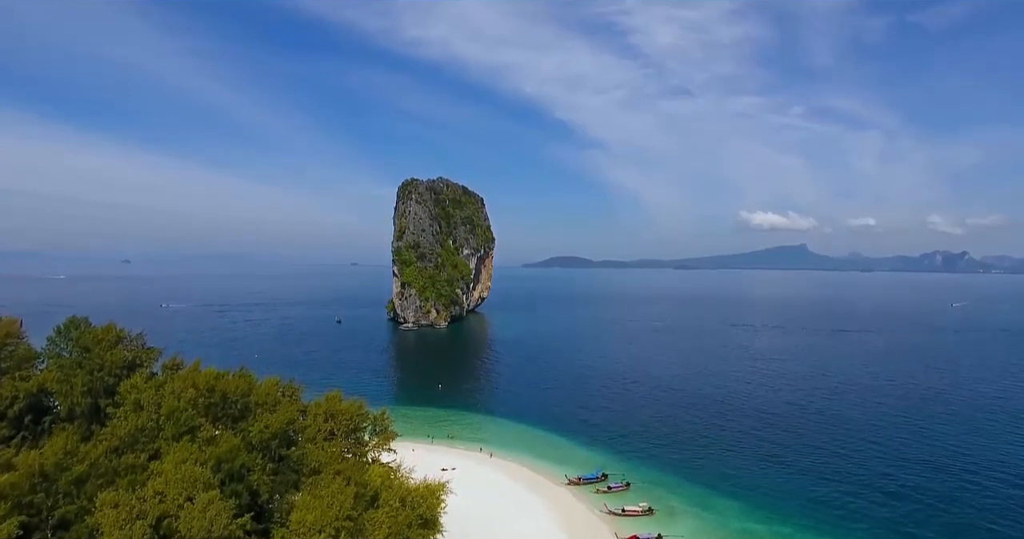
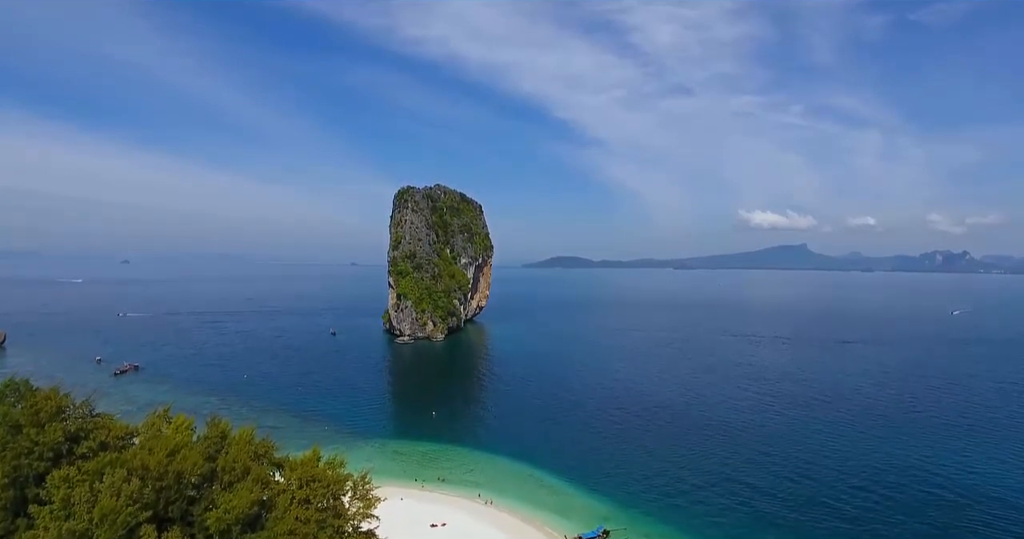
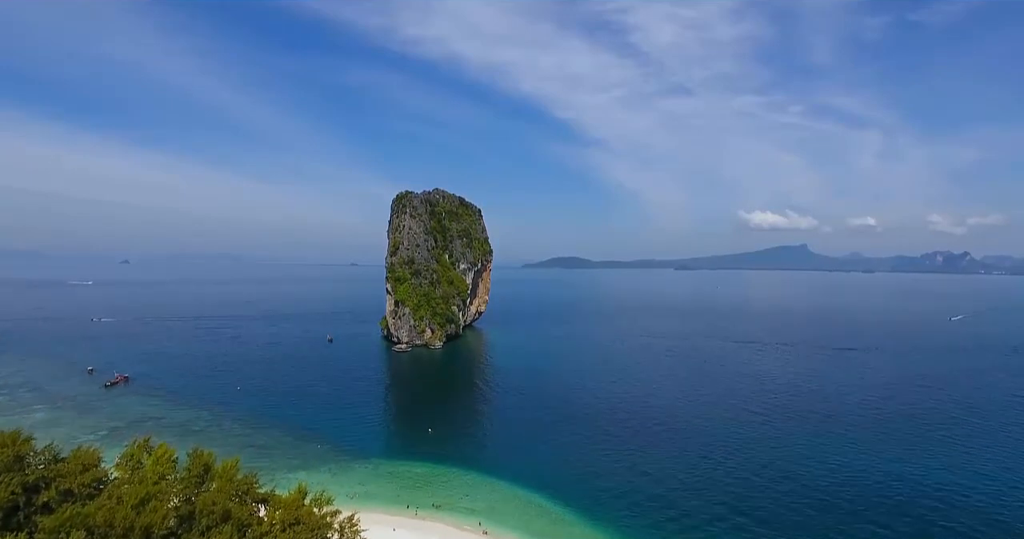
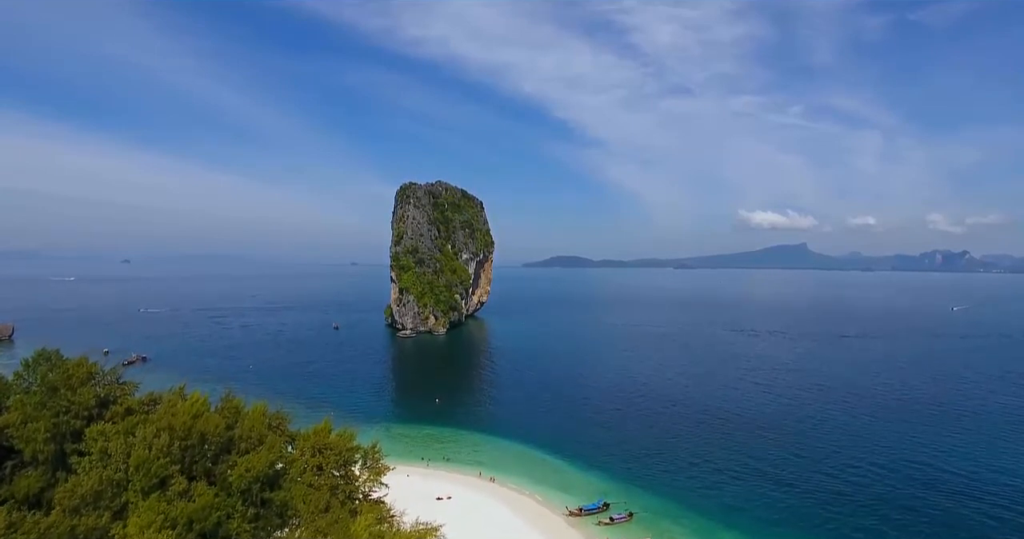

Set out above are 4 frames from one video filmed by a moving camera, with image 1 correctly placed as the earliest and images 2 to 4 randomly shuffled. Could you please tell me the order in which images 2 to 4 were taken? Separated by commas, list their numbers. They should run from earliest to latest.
4, 2, 3
